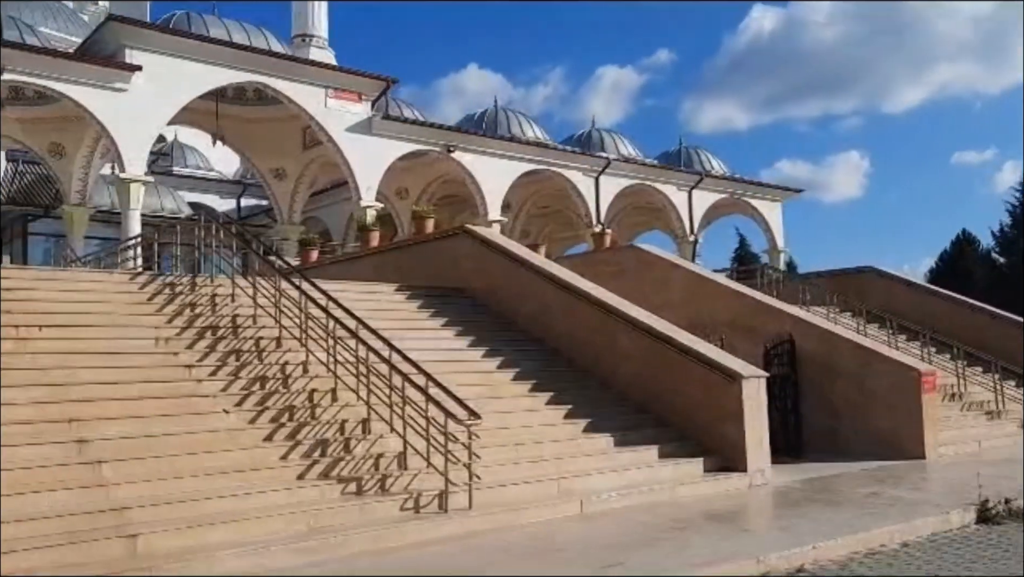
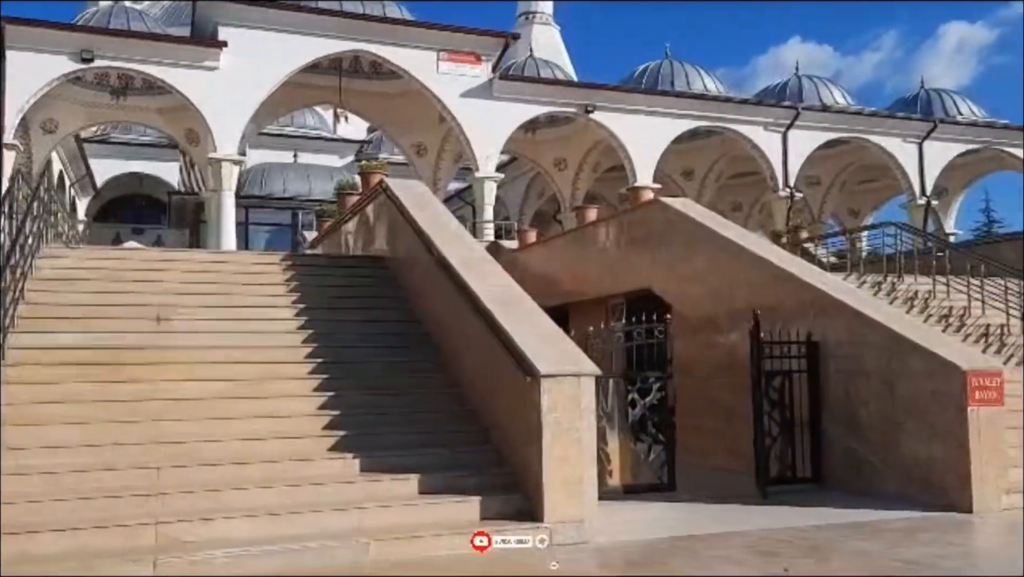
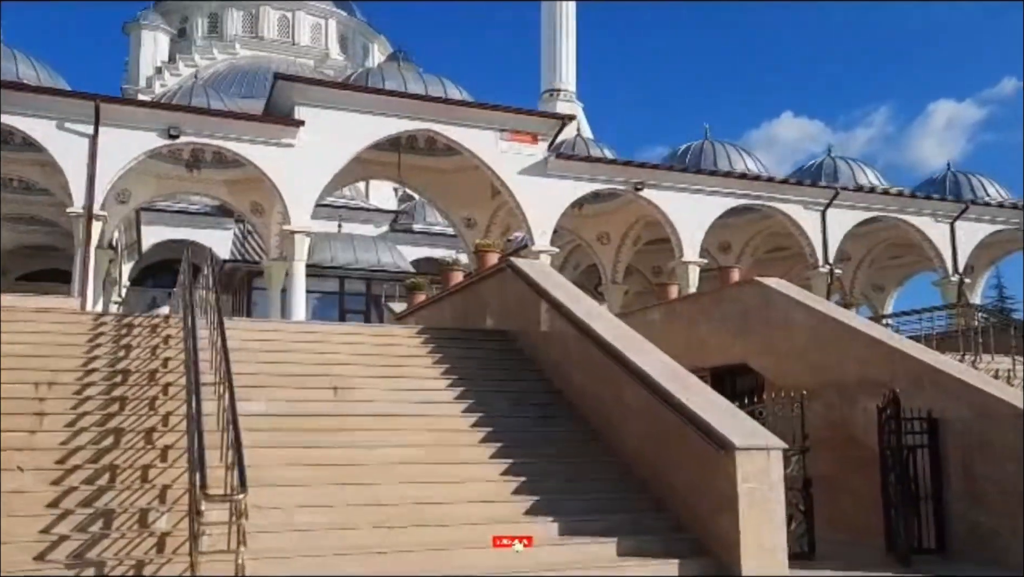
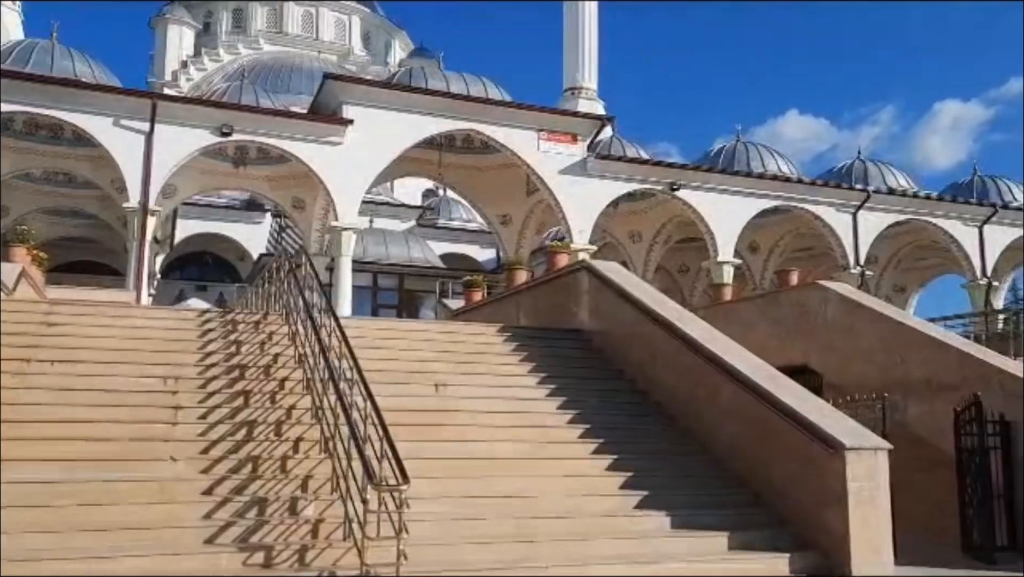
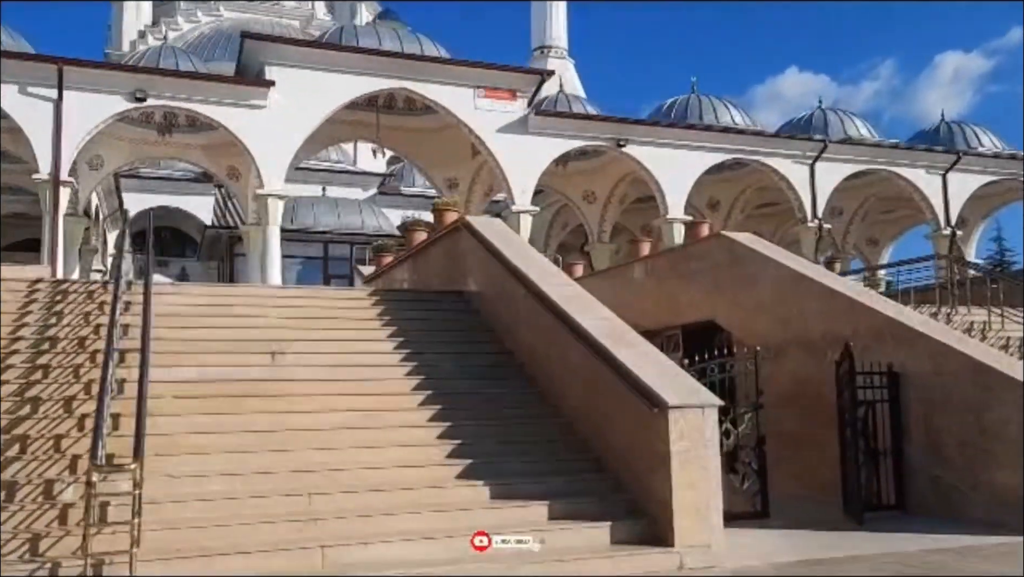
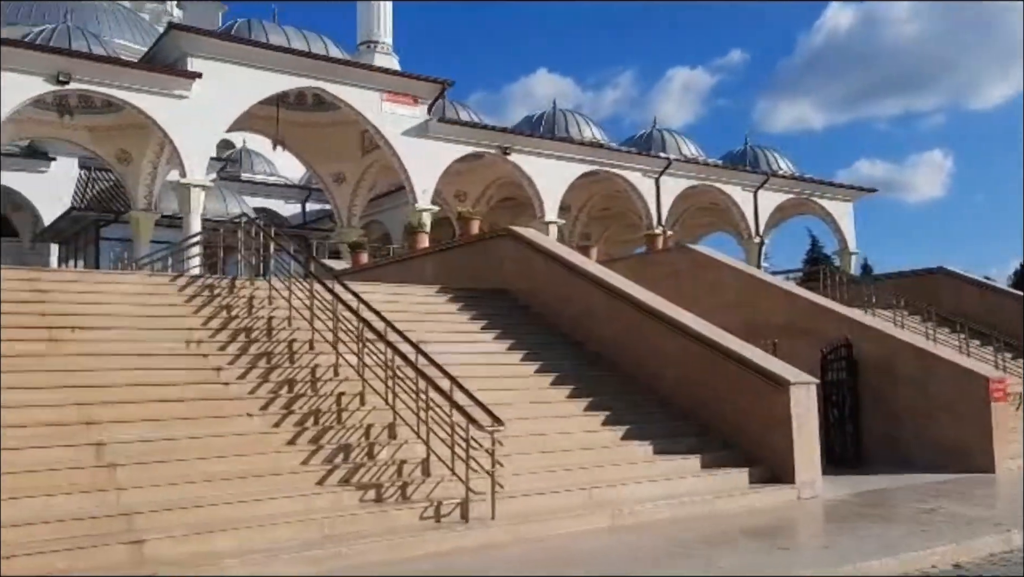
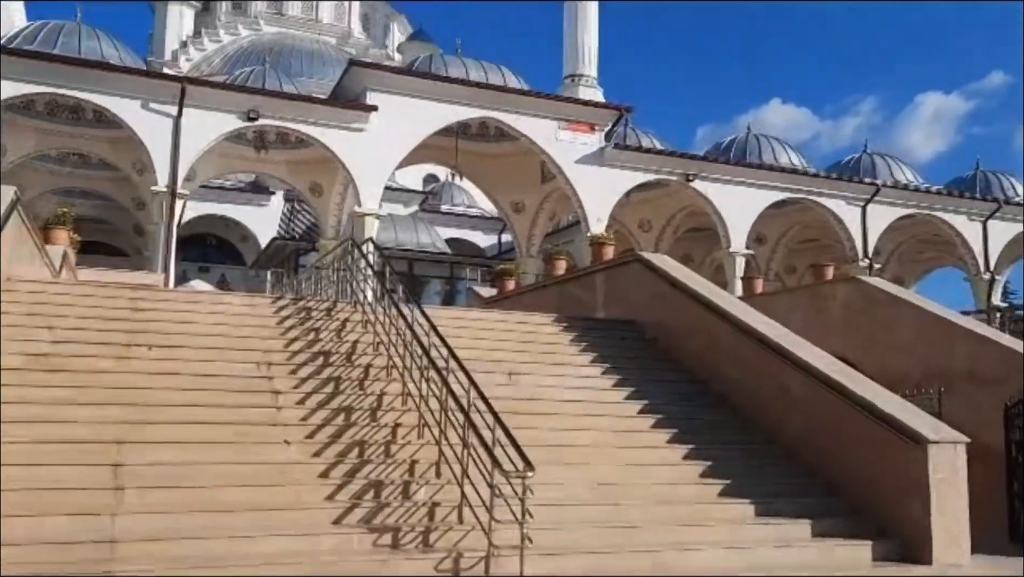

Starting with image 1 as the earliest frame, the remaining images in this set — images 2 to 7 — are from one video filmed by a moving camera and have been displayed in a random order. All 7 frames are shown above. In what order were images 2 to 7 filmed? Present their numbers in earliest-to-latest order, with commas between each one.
6, 7, 4, 3, 5, 2
